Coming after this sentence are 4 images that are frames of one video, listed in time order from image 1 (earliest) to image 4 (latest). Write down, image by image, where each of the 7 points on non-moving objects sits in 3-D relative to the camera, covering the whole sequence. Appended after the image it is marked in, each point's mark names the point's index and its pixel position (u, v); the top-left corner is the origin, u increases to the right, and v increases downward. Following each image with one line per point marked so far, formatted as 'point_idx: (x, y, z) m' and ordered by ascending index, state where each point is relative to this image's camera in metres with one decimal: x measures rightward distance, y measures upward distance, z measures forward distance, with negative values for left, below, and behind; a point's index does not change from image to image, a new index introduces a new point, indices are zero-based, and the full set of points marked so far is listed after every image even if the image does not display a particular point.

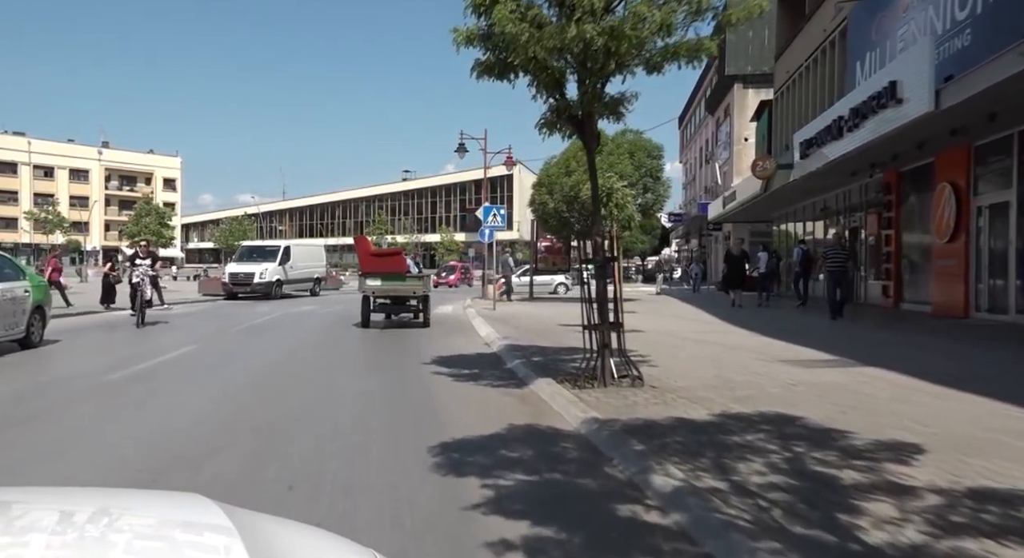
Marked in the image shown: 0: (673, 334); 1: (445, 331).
0: (+3.2, -1.1, +15.0) m
1: (-1.6, -1.3, +17.8) m
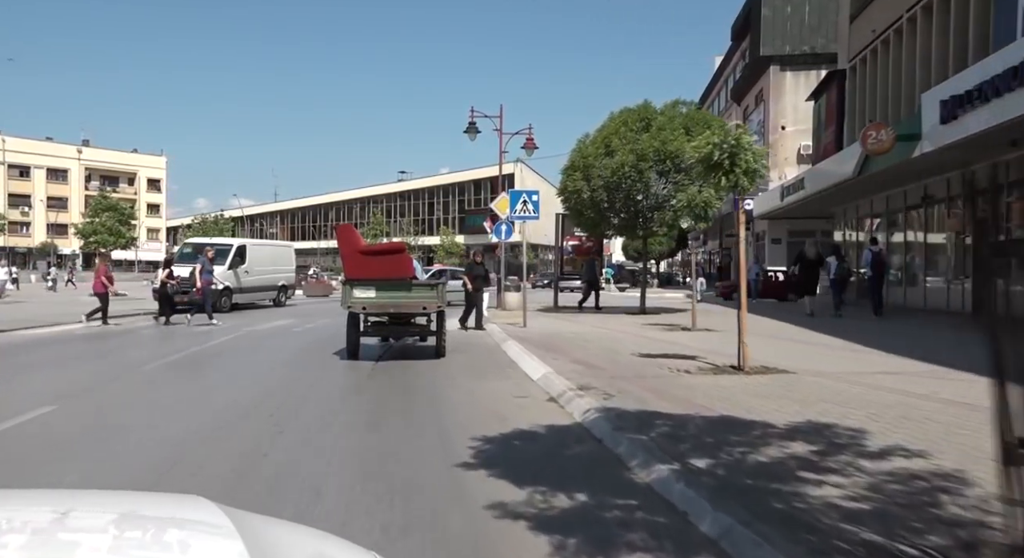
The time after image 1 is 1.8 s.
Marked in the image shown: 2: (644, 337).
0: (+4.2, -1.2, +9.1) m
1: (-0.7, -1.4, +11.9) m
2: (+2.8, -1.3, +16.2) m
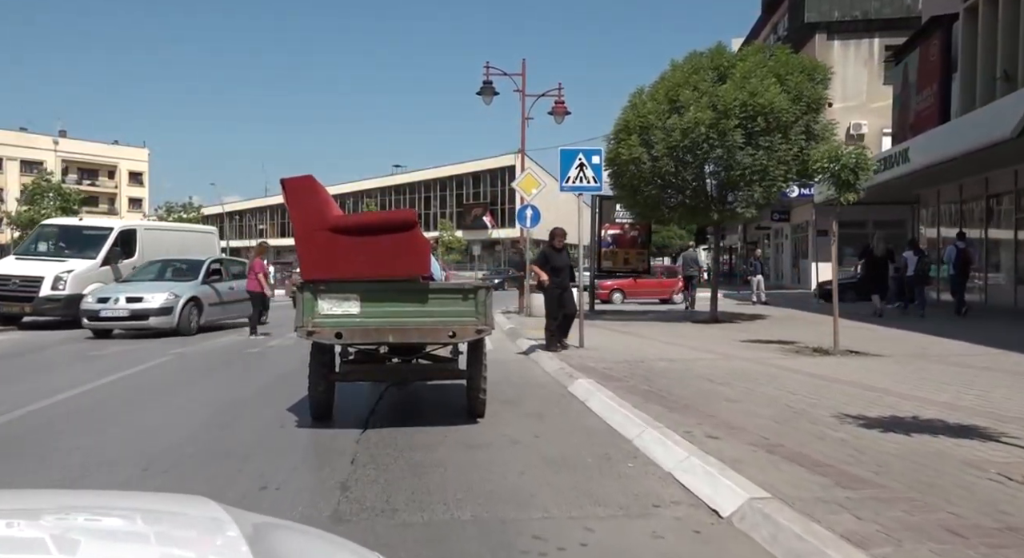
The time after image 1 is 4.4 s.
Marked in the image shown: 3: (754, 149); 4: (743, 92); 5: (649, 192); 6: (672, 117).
0: (+5.2, -1.2, +3.2) m
1: (+0.3, -1.5, +6.0) m
2: (+3.8, -1.2, +10.2) m
3: (+5.8, +3.1, +17.9) m
4: (+5.5, +4.5, +17.8) m
5: (+3.5, +2.2, +18.8) m
6: (+3.9, +4.0, +18.3) m
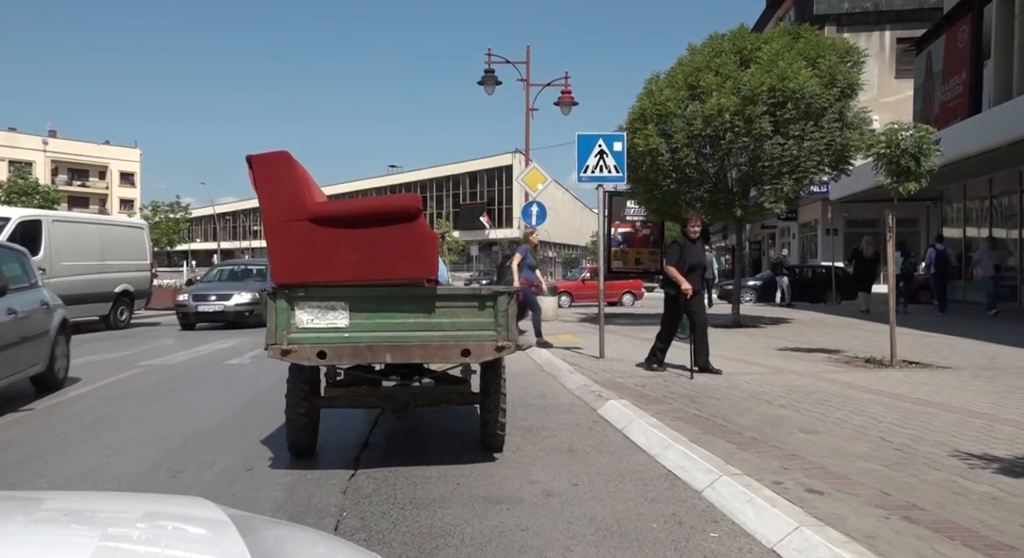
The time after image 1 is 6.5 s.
0: (+5.4, -1.3, +1.7) m
1: (+0.5, -1.5, +4.5) m
2: (+4.0, -1.3, +8.7) m
3: (+6.0, +3.1, +16.4) m
4: (+5.7, +4.5, +16.3) m
5: (+3.6, +2.1, +17.3) m
6: (+4.1, +4.0, +16.8) m
